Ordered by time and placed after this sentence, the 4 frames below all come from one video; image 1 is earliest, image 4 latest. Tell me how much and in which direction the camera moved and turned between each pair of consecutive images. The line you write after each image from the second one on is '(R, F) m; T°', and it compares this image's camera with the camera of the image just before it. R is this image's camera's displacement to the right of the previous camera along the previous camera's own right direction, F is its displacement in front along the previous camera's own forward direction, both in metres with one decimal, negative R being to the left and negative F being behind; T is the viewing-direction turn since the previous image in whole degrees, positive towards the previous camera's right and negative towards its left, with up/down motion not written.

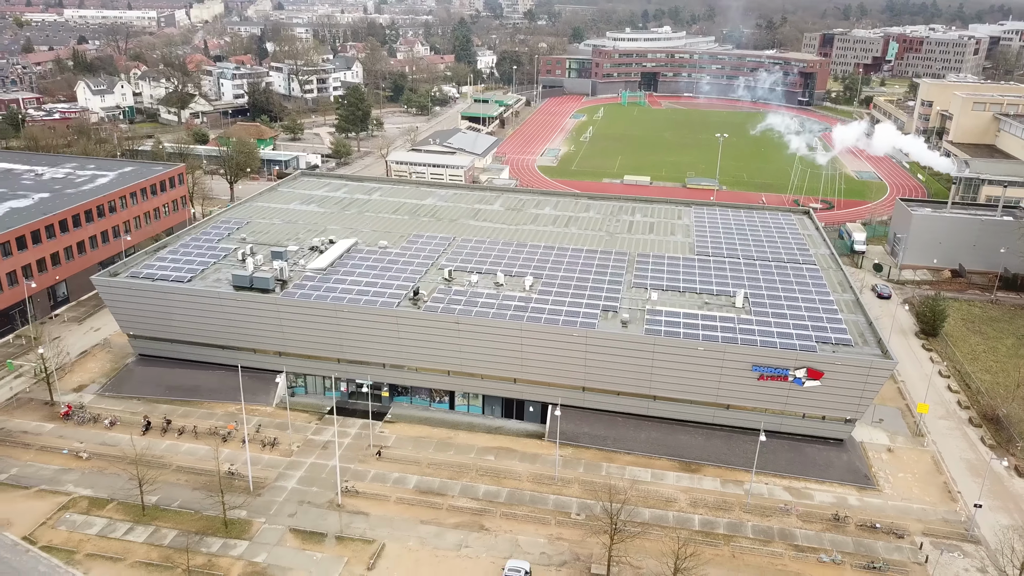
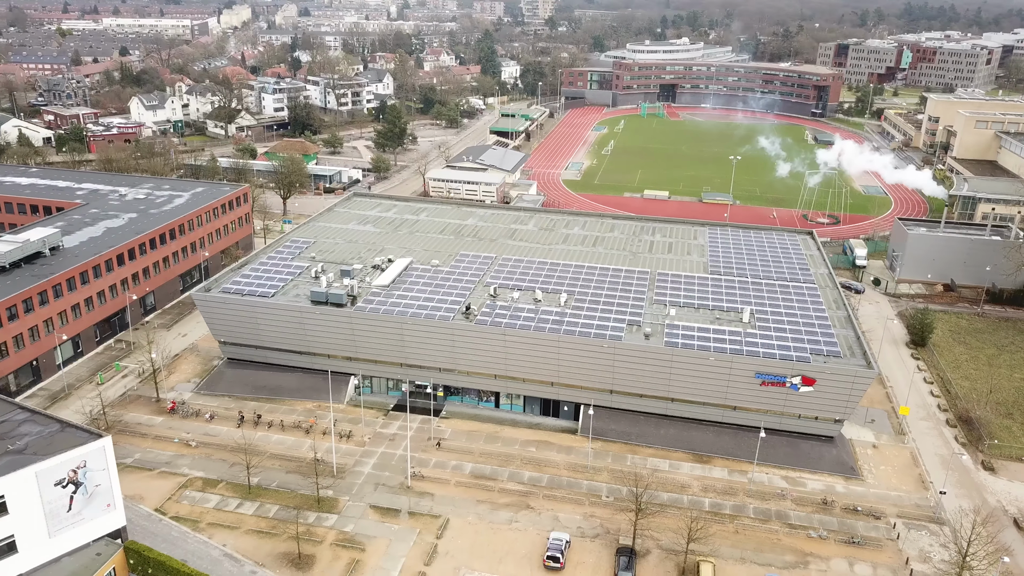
(-0.9, -4.1) m; -1°
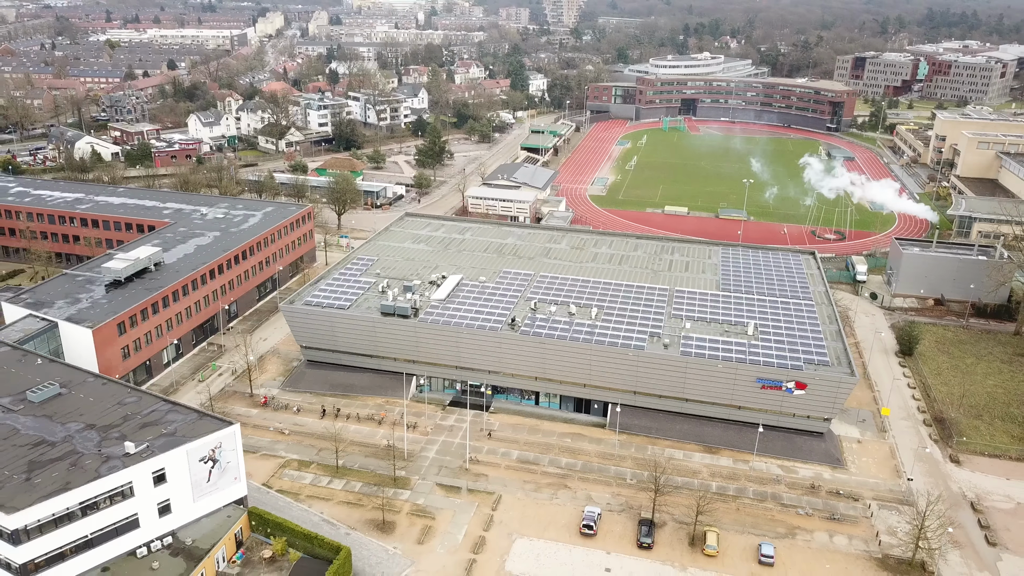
(-0.9, -5.2) m; -2°
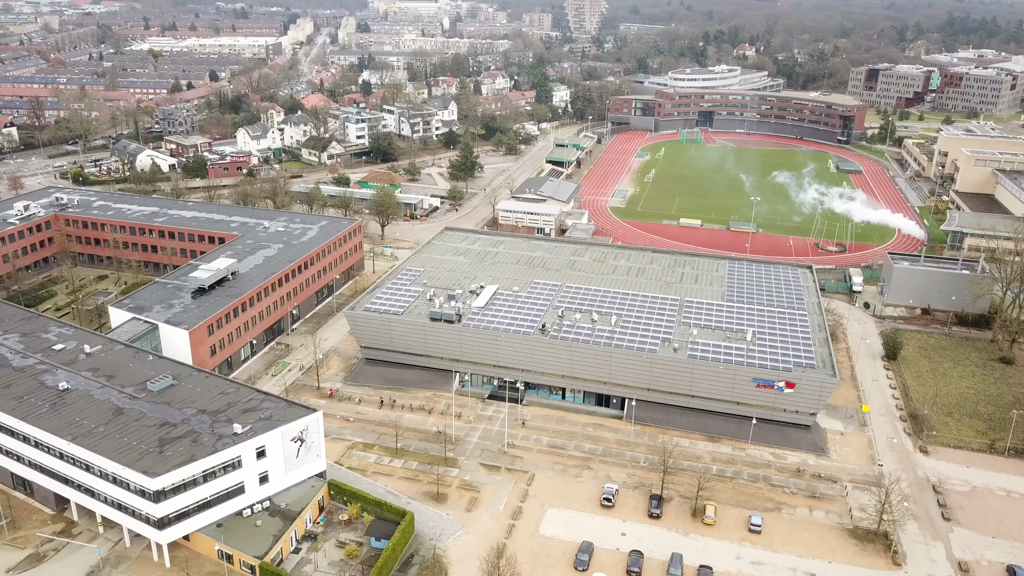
(-0.7, -5.5) m; -2°
